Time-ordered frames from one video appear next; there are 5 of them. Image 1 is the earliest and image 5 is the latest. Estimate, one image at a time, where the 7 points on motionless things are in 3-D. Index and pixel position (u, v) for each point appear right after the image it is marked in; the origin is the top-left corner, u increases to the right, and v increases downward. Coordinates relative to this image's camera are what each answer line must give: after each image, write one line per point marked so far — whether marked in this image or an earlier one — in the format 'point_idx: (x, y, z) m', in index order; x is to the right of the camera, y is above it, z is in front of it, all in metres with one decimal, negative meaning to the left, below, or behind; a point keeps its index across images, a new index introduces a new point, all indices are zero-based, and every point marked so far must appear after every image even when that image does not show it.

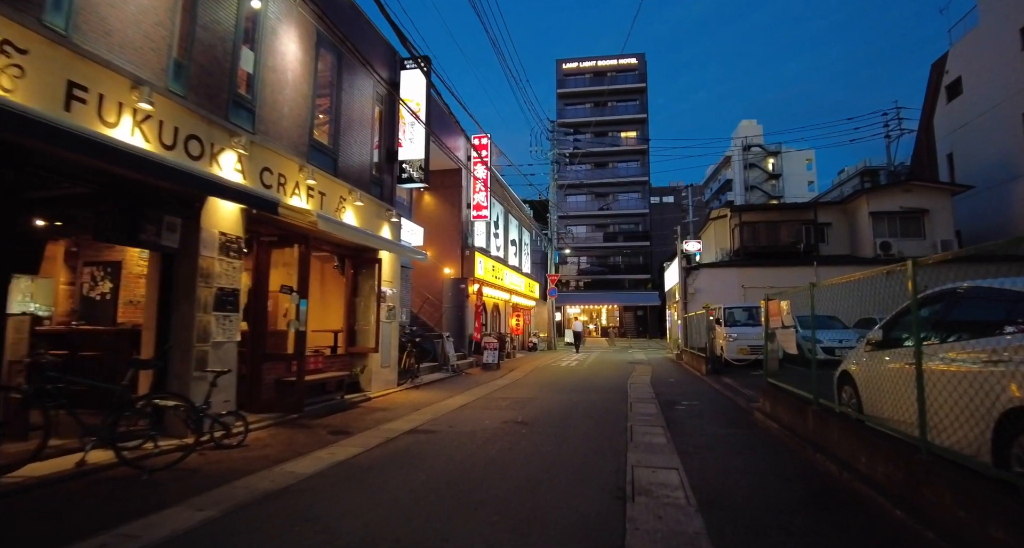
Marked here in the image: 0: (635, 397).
0: (+2.5, -2.5, +10.2) m
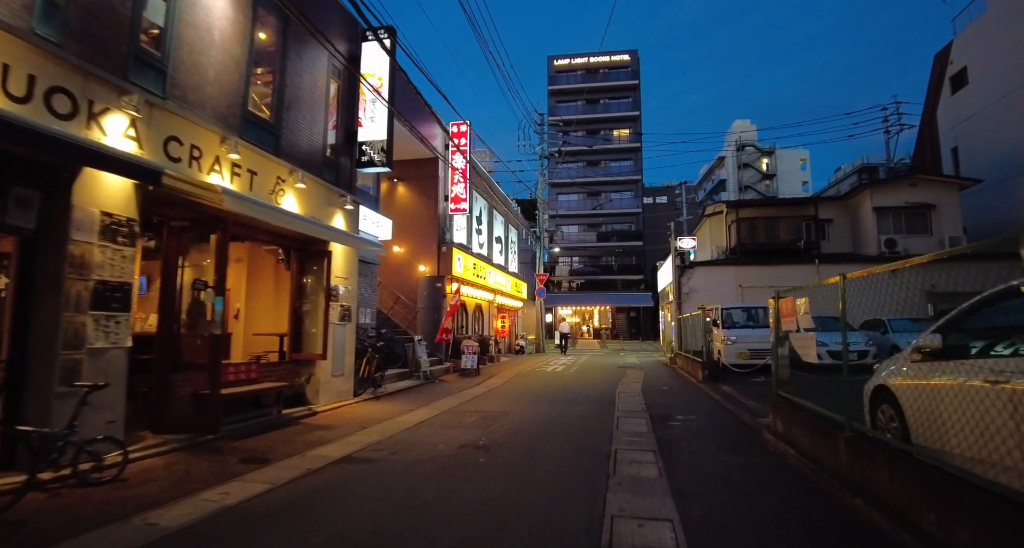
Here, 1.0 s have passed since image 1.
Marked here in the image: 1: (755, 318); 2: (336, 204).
0: (+1.9, -2.4, +8.9) m
1: (+6.9, -1.3, +14.5) m
2: (-3.4, +1.3, +9.6) m
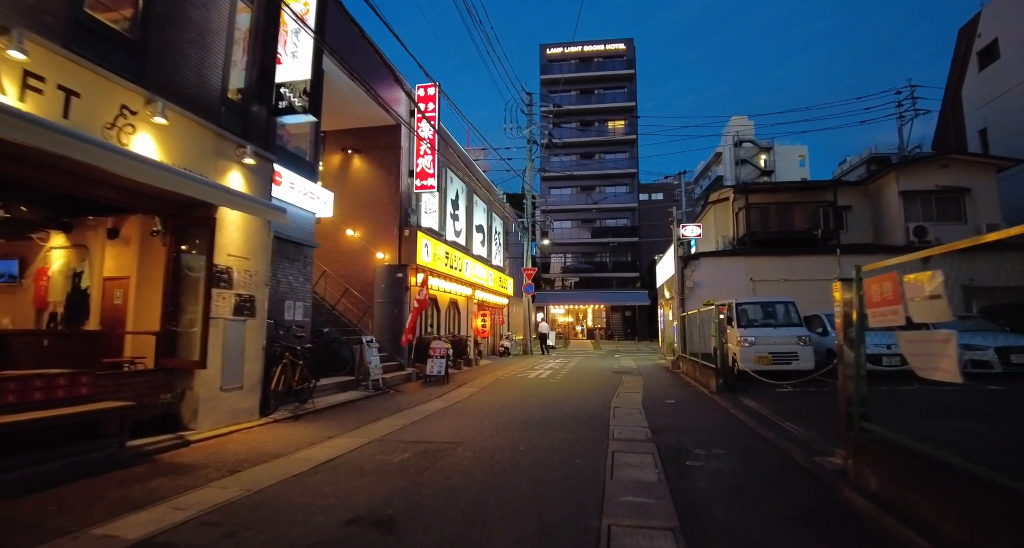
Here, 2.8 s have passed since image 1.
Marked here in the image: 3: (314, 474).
0: (+1.3, -2.1, +6.4) m
1: (+6.3, -1.0, +12.2) m
2: (-4.0, +1.7, +7.1) m
3: (-2.0, -2.0, +5.1) m
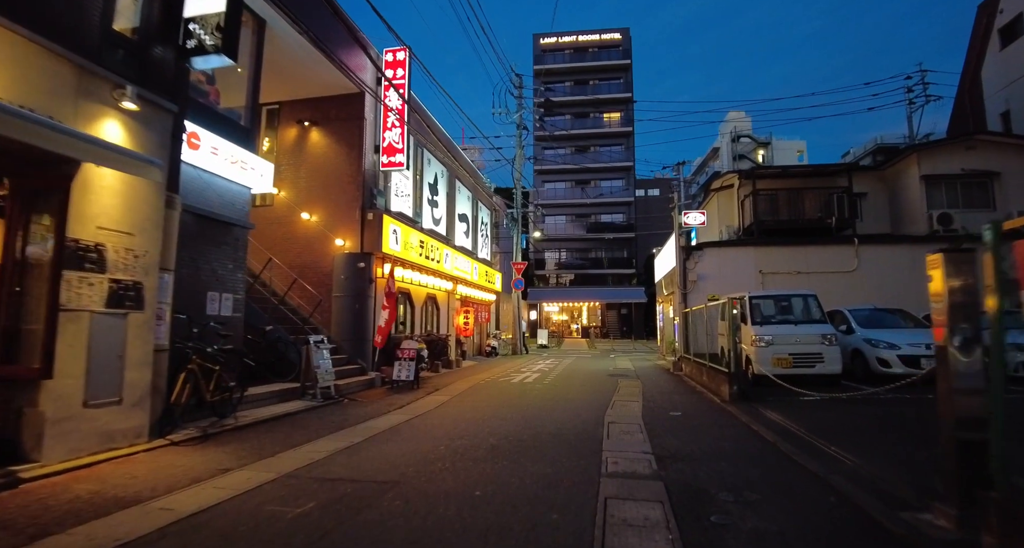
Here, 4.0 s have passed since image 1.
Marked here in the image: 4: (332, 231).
0: (+0.9, -1.9, +4.8) m
1: (+5.9, -0.8, +10.6) m
2: (-4.4, +1.9, +5.4) m
3: (-2.4, -1.8, +3.4) m
4: (-4.1, +1.0, +11.5) m
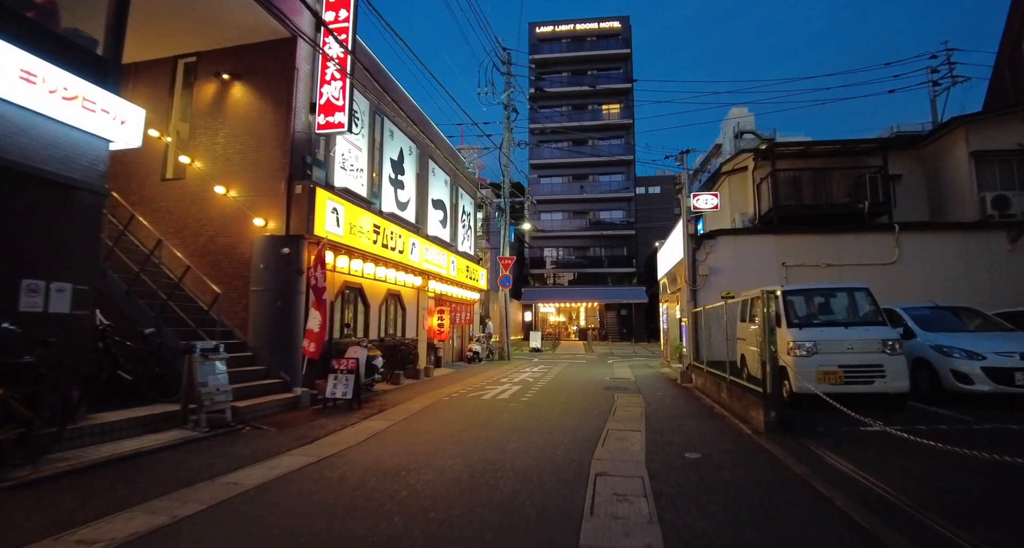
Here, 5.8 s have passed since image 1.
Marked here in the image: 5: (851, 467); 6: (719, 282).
0: (+0.4, -1.7, +2.4) m
1: (+5.3, -0.6, +8.2) m
2: (-5.0, +2.1, +3.1) m
3: (-3.0, -1.6, +1.0) m
4: (-4.7, +1.2, +9.1) m
5: (+3.2, -1.8, +4.8) m
6: (+5.6, -0.2, +13.6) m
